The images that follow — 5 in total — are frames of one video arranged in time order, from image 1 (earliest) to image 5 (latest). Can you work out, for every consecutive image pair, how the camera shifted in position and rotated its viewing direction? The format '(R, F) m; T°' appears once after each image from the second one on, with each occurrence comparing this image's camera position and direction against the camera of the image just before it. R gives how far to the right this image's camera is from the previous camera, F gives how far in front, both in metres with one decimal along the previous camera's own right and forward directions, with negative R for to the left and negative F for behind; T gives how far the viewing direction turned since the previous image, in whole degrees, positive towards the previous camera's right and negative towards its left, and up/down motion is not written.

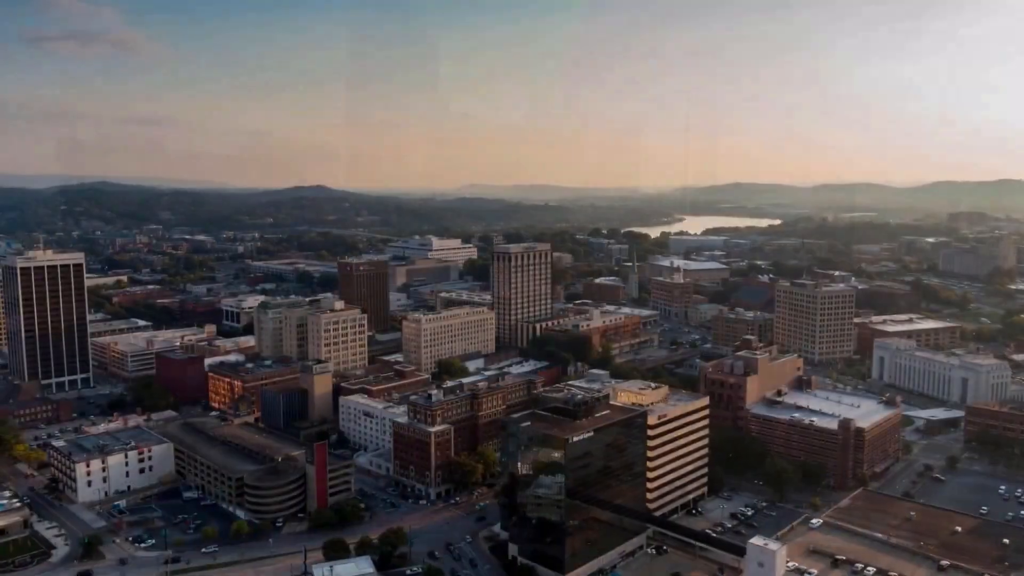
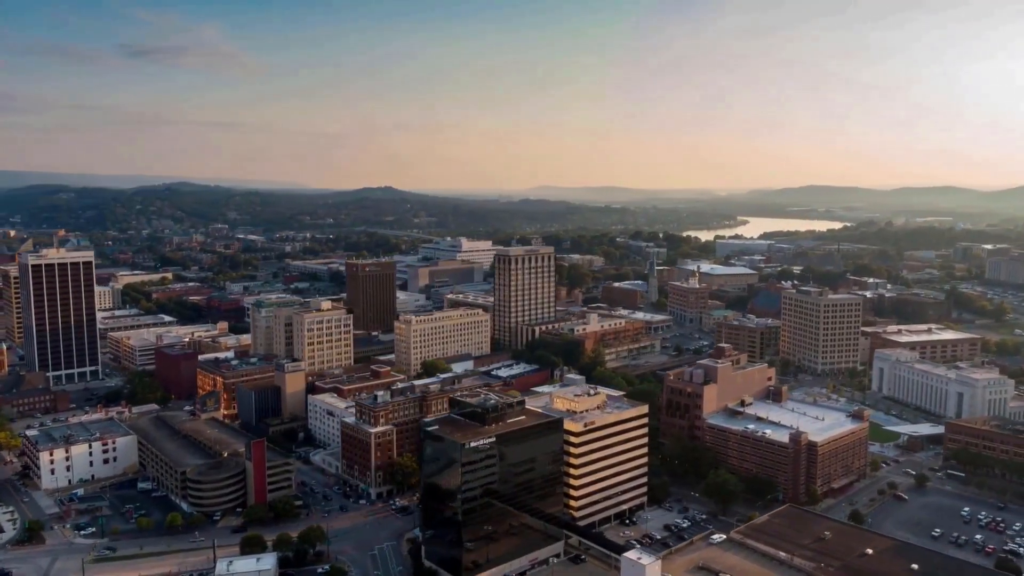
(+3.1, +0.2) m; -5°
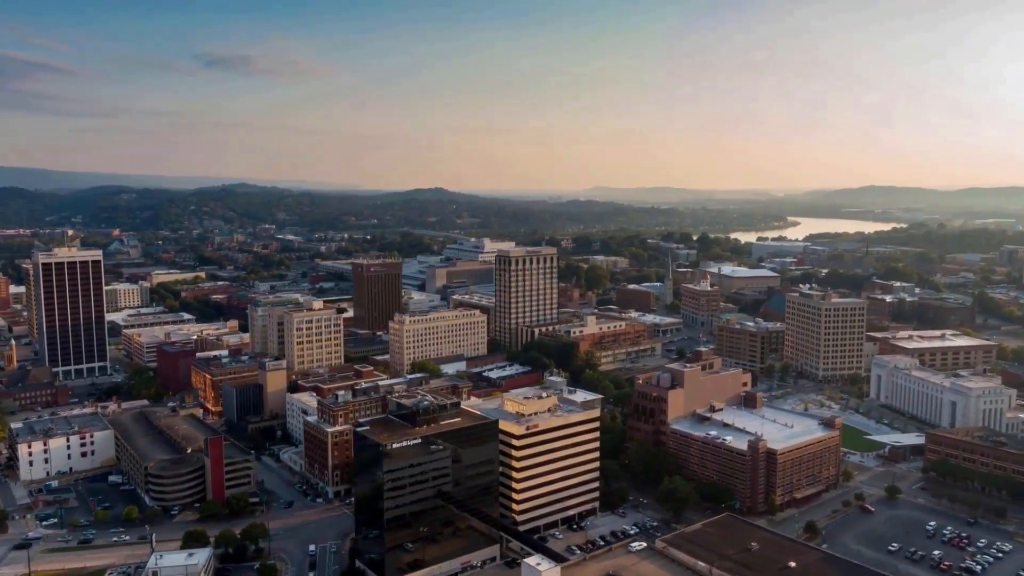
(+2.4, +0.2) m; -4°
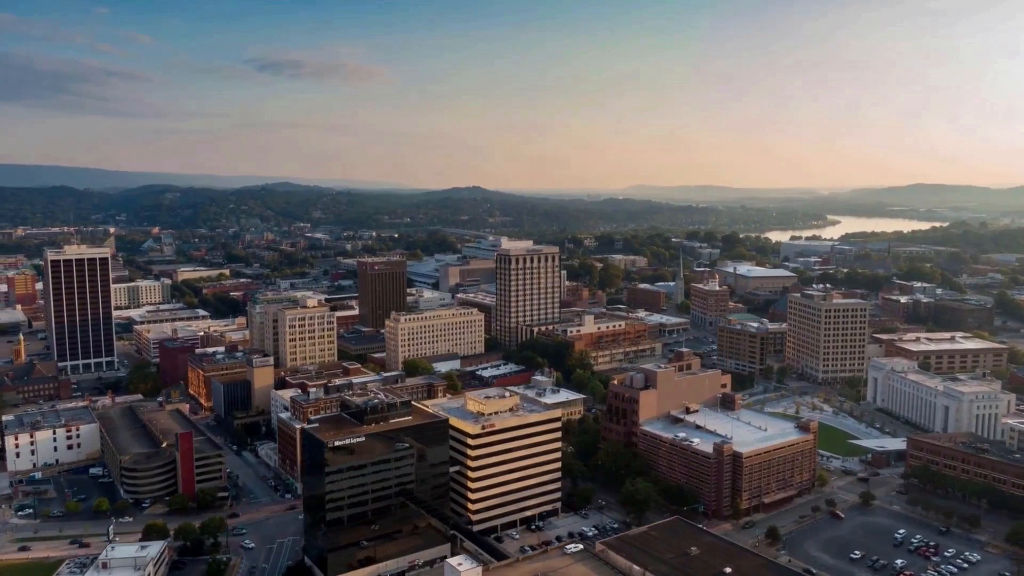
(+1.8, +0.1) m; -3°
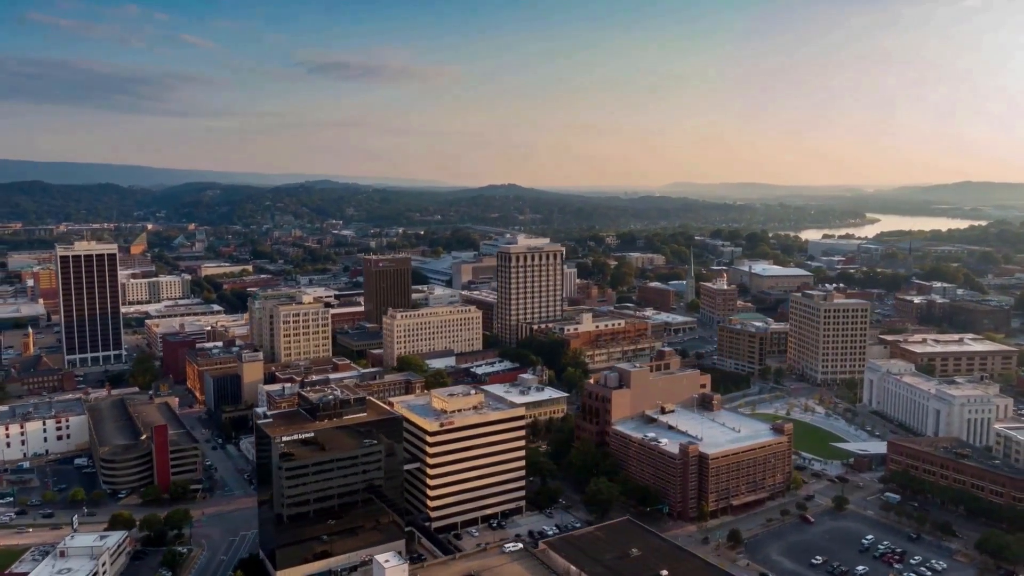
(+1.7, +0.1) m; -3°
